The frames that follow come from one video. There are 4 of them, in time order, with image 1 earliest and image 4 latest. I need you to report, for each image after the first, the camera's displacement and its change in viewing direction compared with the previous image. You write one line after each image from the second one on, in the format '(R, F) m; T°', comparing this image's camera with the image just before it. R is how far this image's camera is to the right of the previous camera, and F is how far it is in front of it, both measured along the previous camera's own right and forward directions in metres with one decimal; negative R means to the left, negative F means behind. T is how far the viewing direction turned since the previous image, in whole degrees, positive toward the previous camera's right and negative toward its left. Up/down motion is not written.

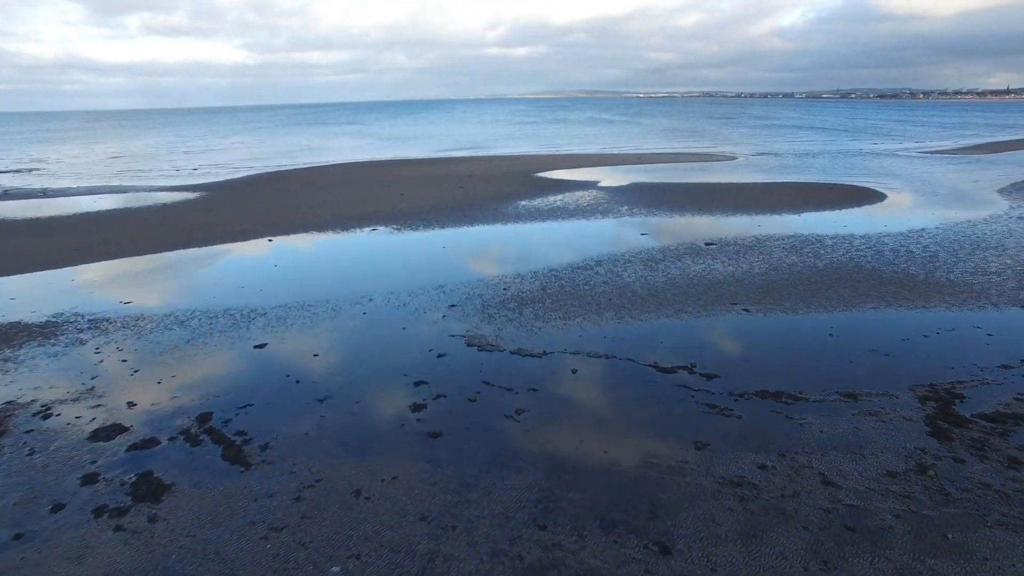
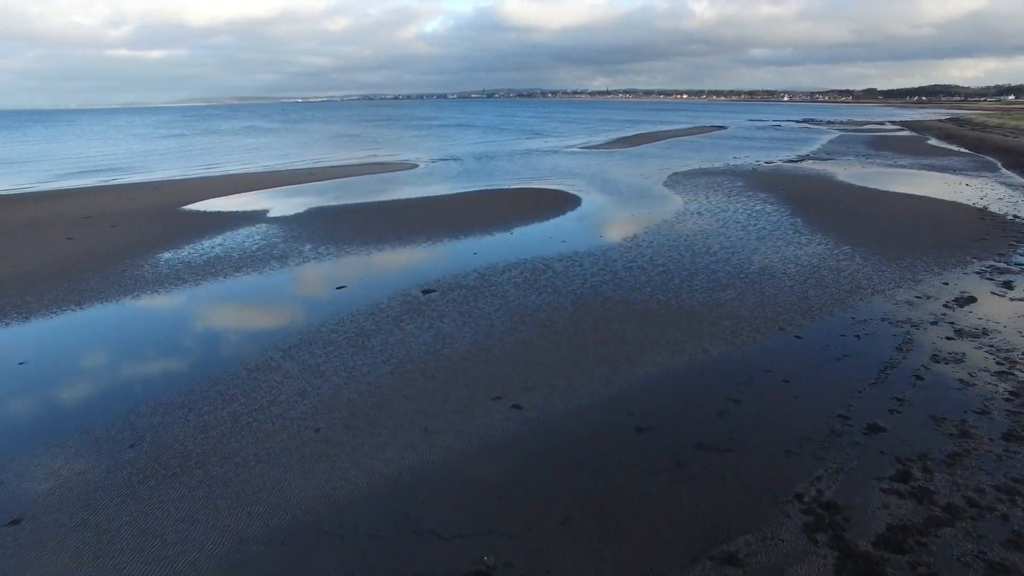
(+0.4, +3.0) m; +26°
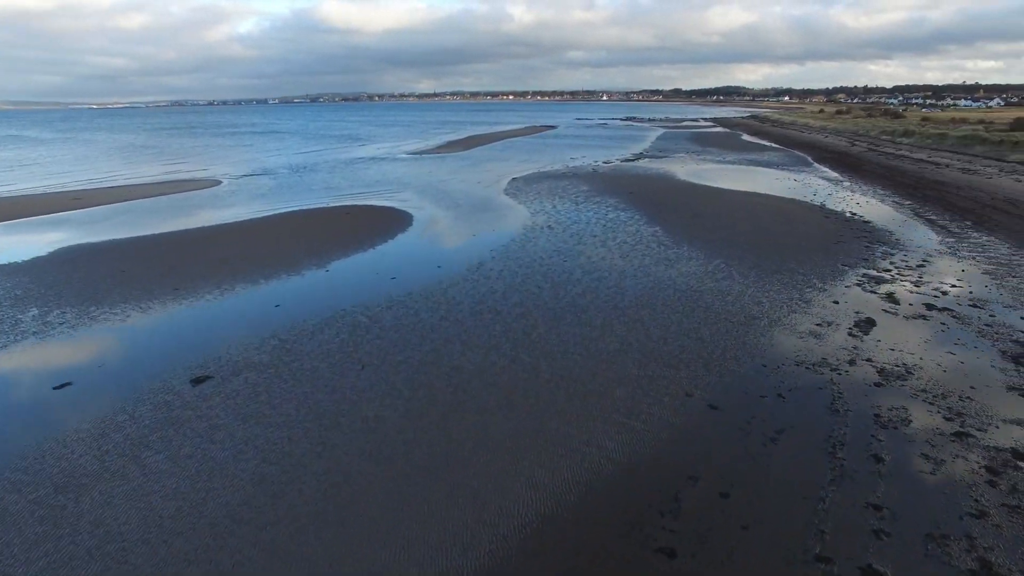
(+0.3, +2.4) m; +13°
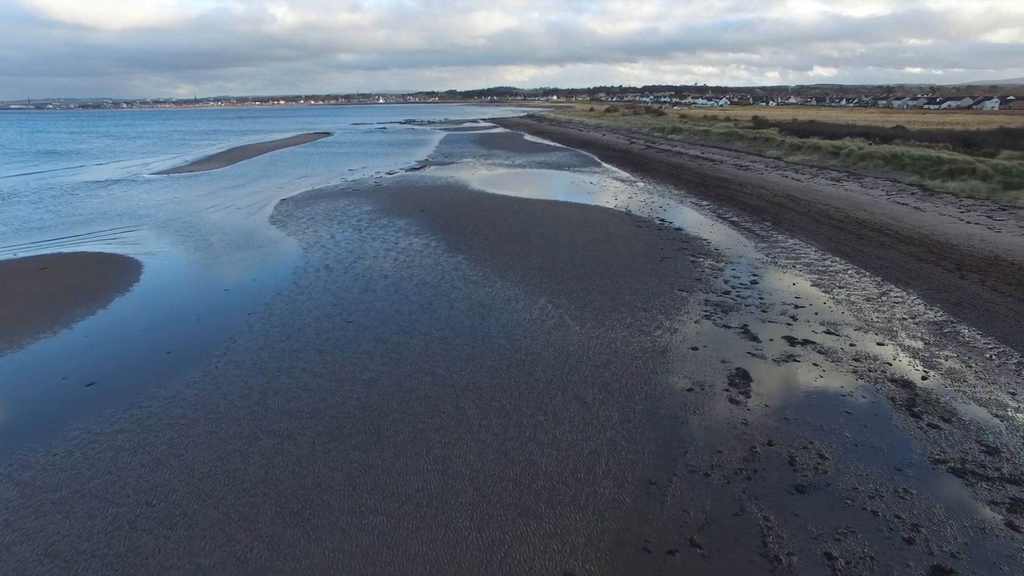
(+0.3, +2.5) m; +17°
